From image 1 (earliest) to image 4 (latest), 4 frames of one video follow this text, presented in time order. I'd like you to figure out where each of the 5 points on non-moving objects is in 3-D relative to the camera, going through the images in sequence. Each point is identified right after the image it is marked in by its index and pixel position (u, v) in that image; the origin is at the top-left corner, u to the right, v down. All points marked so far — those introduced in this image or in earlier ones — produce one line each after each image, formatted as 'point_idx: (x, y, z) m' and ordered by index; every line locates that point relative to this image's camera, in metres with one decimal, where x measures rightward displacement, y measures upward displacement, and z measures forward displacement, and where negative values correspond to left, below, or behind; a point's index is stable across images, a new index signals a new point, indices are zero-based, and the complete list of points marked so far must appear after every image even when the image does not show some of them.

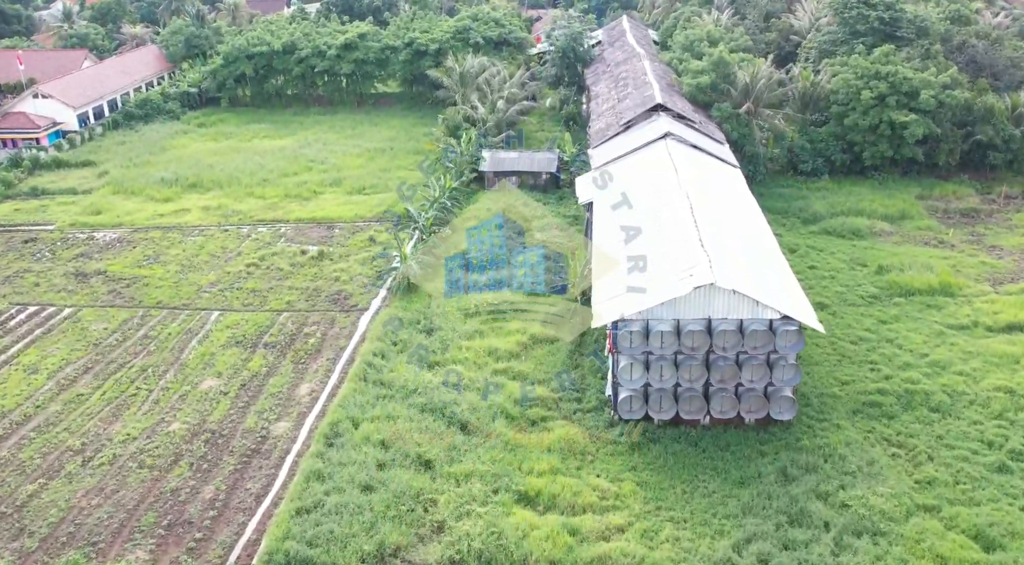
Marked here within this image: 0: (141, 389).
0: (-6.6, -1.9, +17.7) m
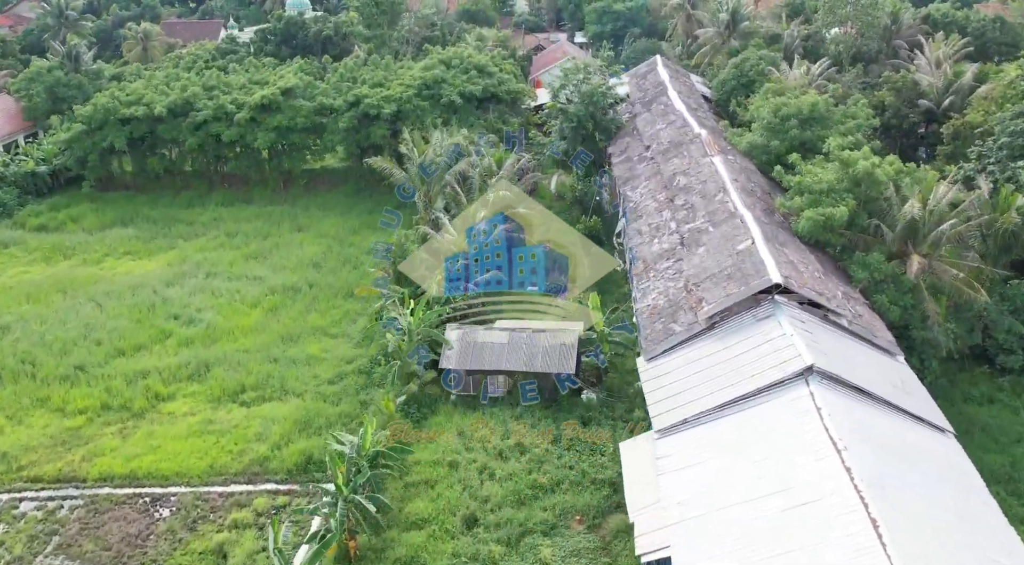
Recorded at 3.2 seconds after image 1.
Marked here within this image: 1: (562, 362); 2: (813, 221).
0: (-6.8, -6.5, +5.4) m
1: (+0.8, -1.3, +16.4) m
2: (+4.9, +1.0, +16.1) m
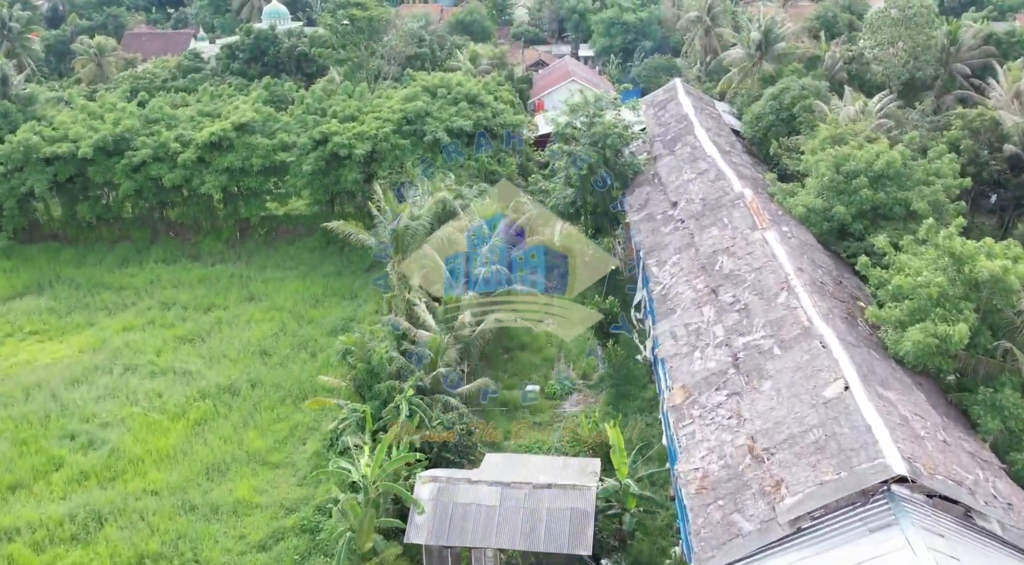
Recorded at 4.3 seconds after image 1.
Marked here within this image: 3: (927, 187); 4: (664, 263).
0: (-6.9, -8.2, +0.9) m
1: (+0.8, -3.0, +11.9) m
2: (+4.8, -0.7, +11.6) m
3: (+7.0, +1.6, +16.8) m
4: (+2.5, +0.3, +17.0) m
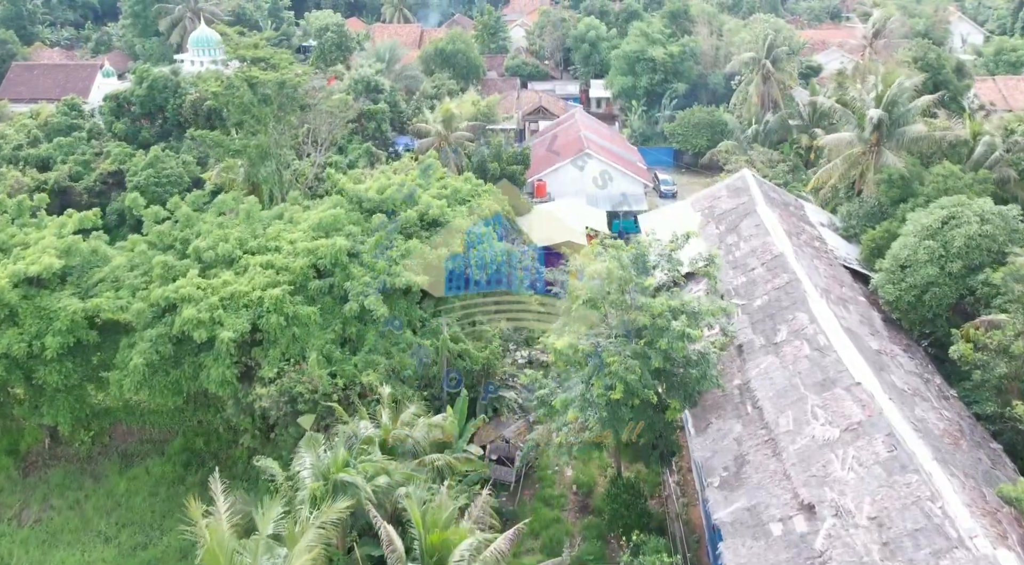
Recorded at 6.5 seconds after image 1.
0: (-7.2, -11.9, -9.0) m
1: (+0.5, -6.8, +2.0) m
2: (+4.5, -4.5, +1.7) m
3: (+6.7, -2.2, +6.9) m
4: (+2.3, -3.5, +7.1) m
